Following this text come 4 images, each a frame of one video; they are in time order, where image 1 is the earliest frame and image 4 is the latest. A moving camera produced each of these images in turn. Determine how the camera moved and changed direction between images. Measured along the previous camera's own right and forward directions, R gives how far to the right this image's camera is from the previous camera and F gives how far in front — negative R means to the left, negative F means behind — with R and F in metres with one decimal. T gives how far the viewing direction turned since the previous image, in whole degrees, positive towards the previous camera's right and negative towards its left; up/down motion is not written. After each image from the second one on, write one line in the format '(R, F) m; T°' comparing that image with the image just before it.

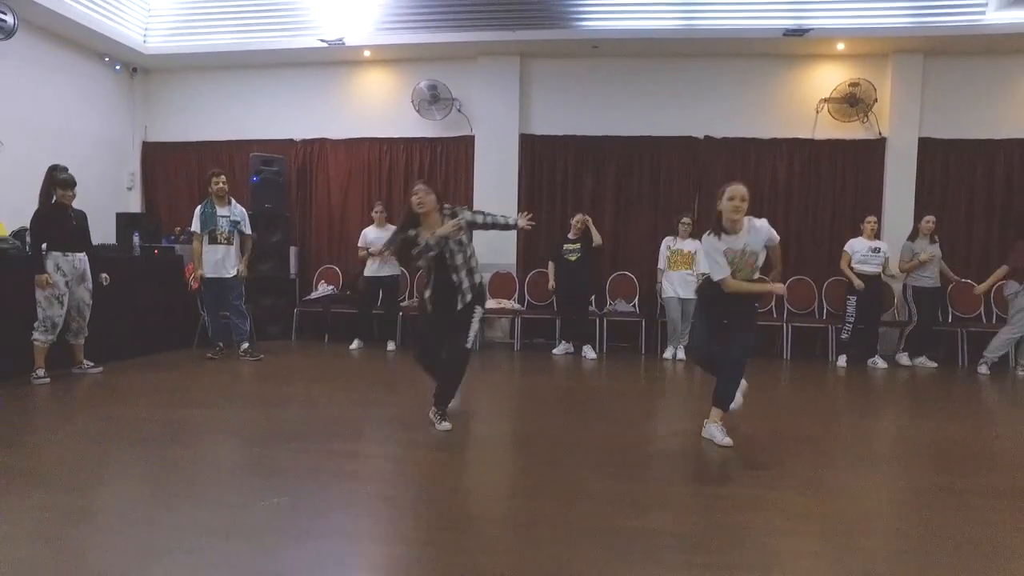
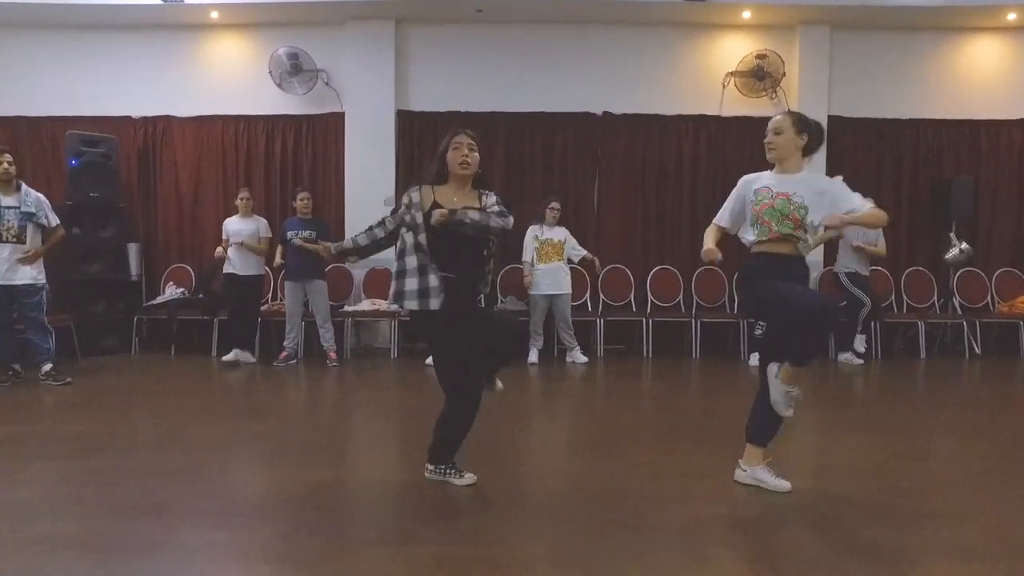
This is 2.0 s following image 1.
(+0.5, +0.8) m; +6°
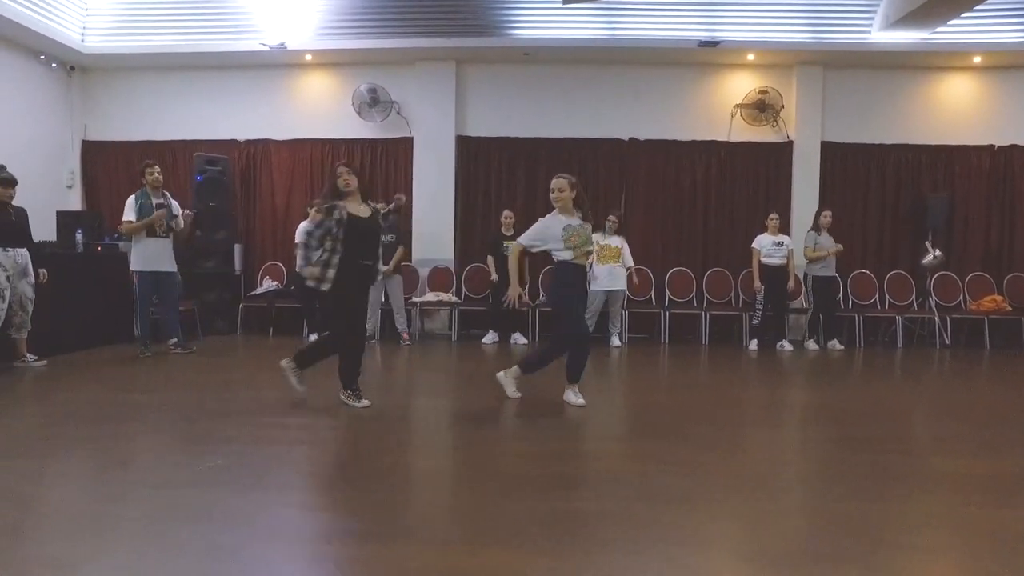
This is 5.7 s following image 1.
(-0.2, -1.3) m; -2°
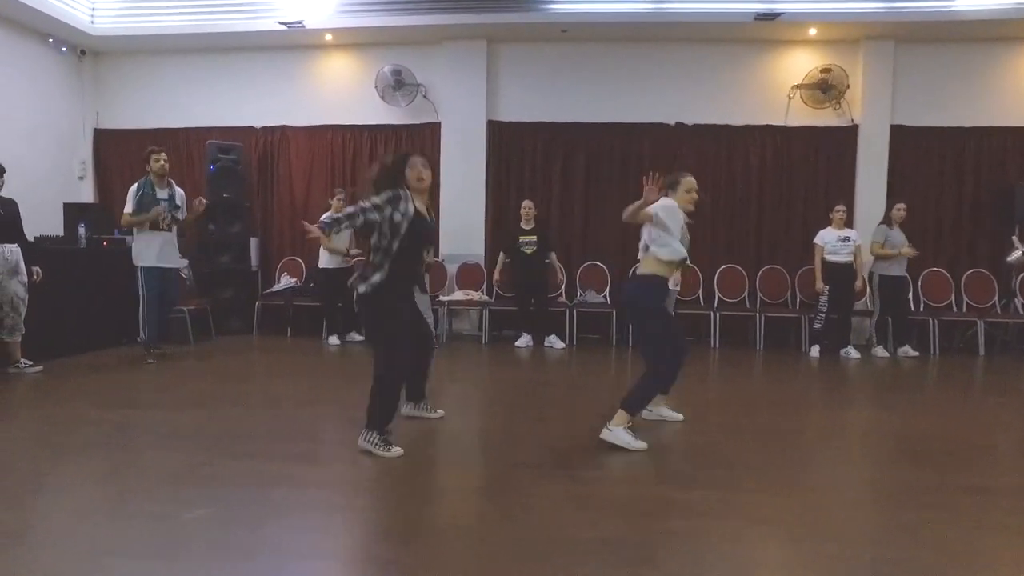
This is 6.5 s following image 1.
(-0.1, +0.6) m; -2°
